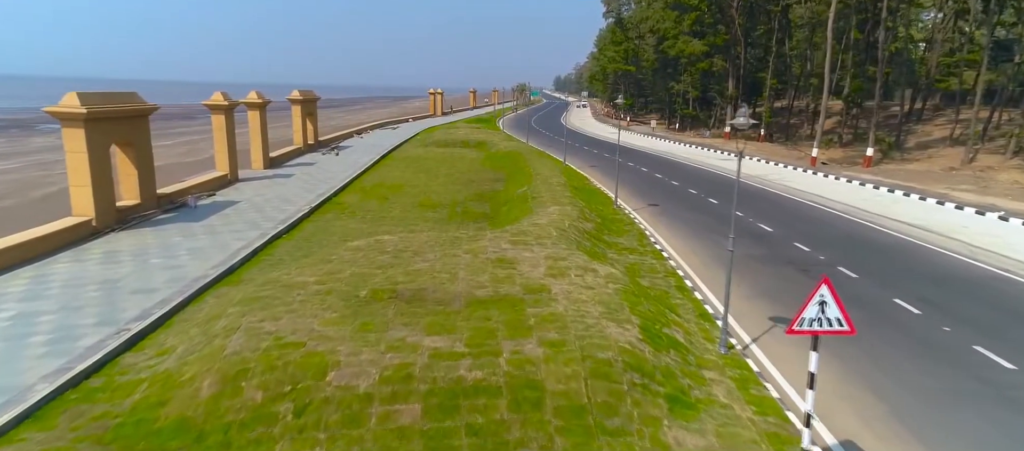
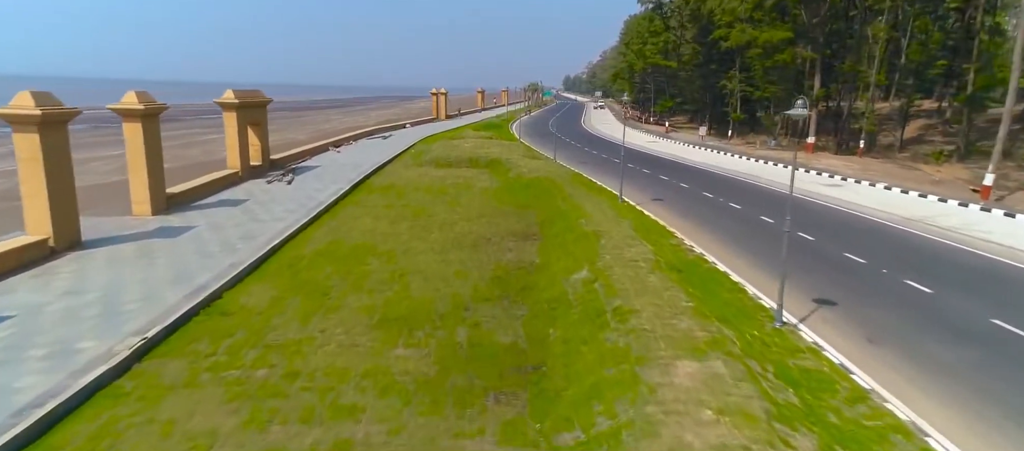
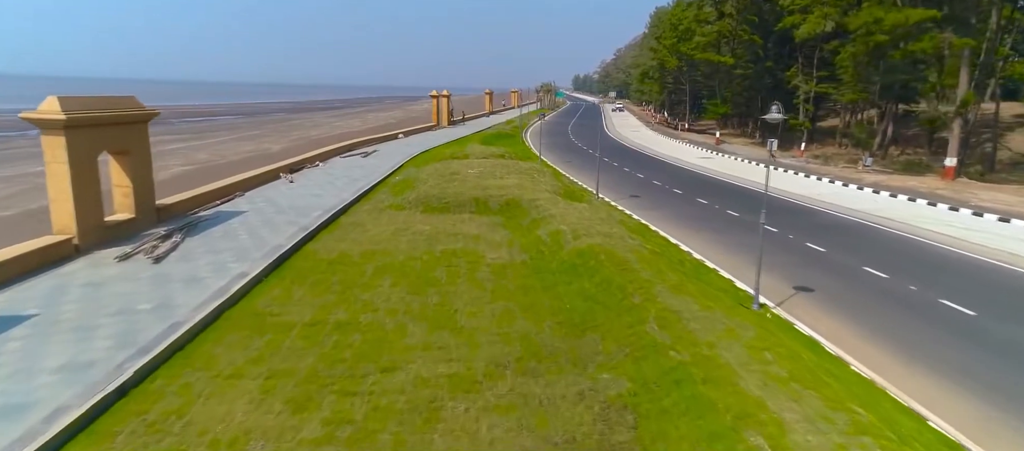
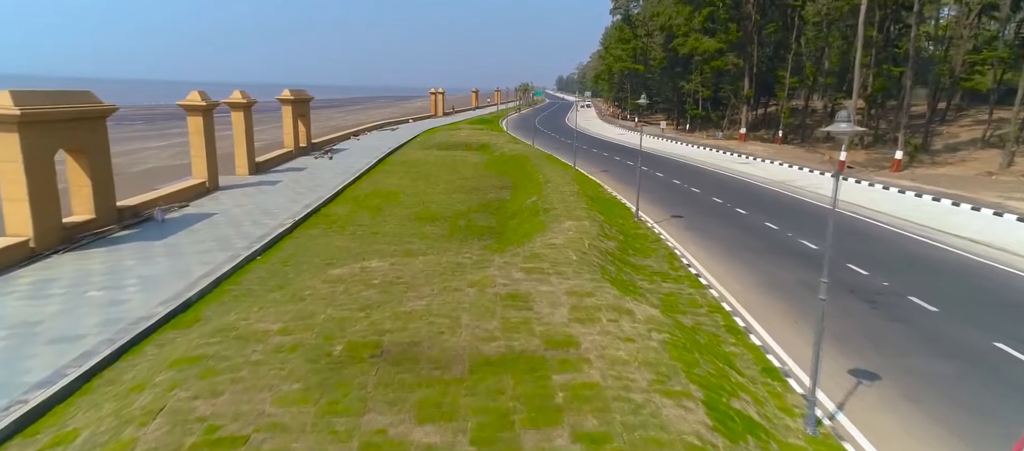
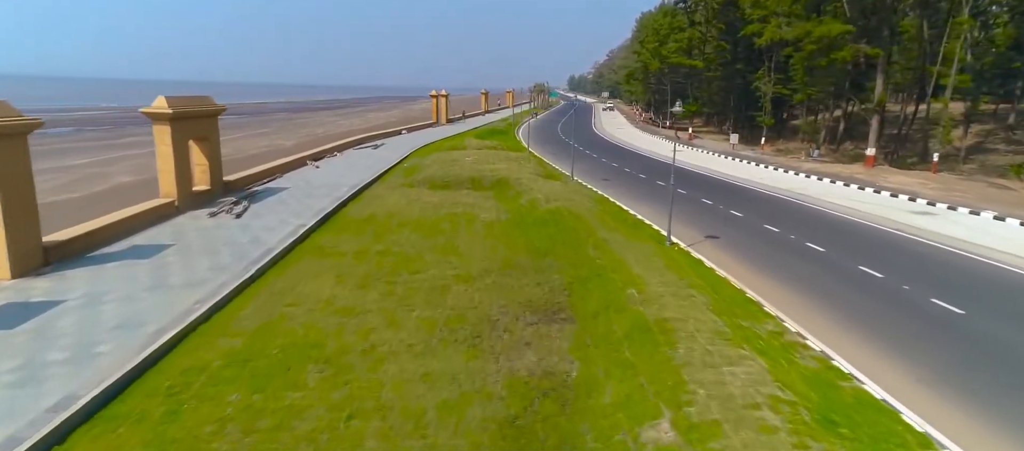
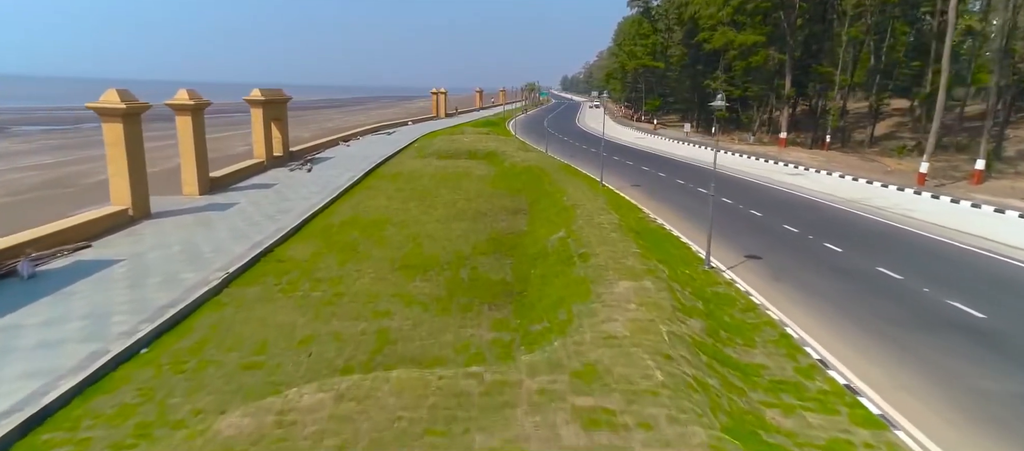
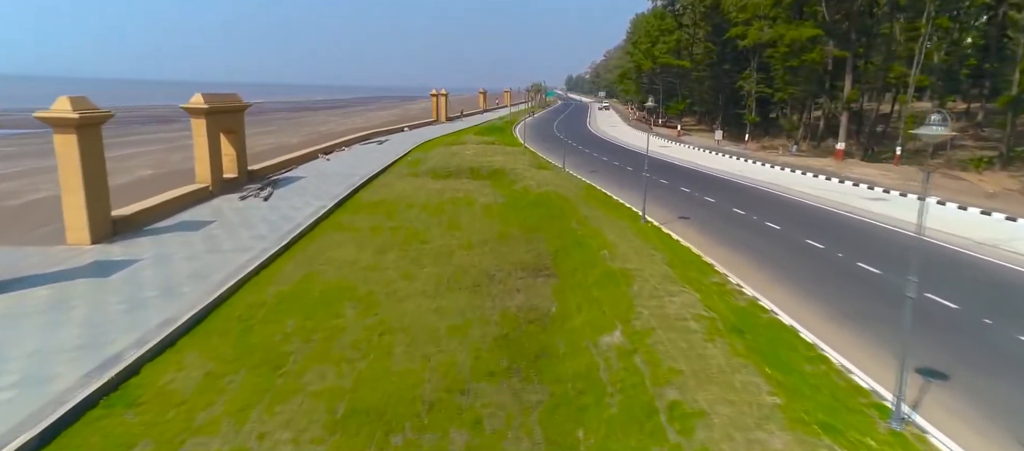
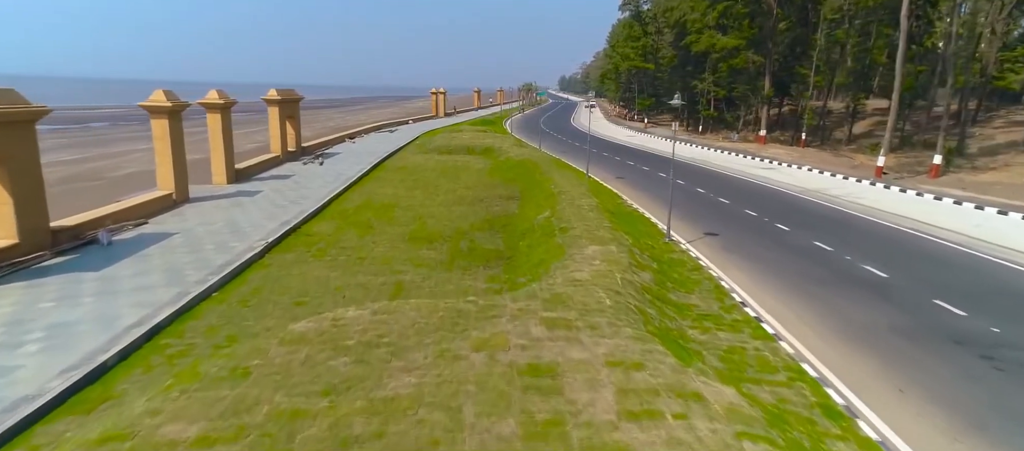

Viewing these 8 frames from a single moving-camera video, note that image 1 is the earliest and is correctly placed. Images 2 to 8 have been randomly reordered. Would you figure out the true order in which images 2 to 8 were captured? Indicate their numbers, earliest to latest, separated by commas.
4, 8, 6, 2, 7, 5, 3
